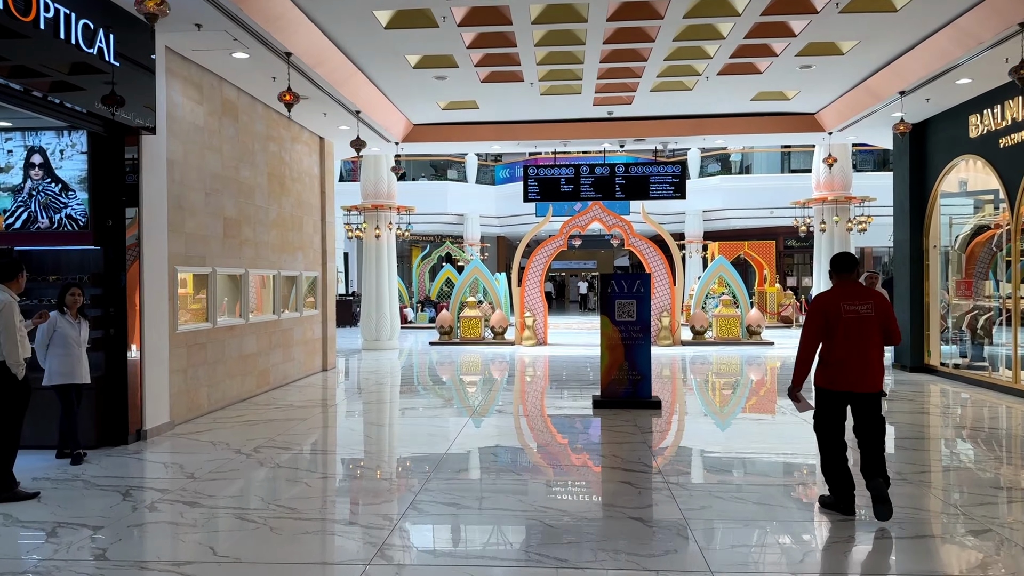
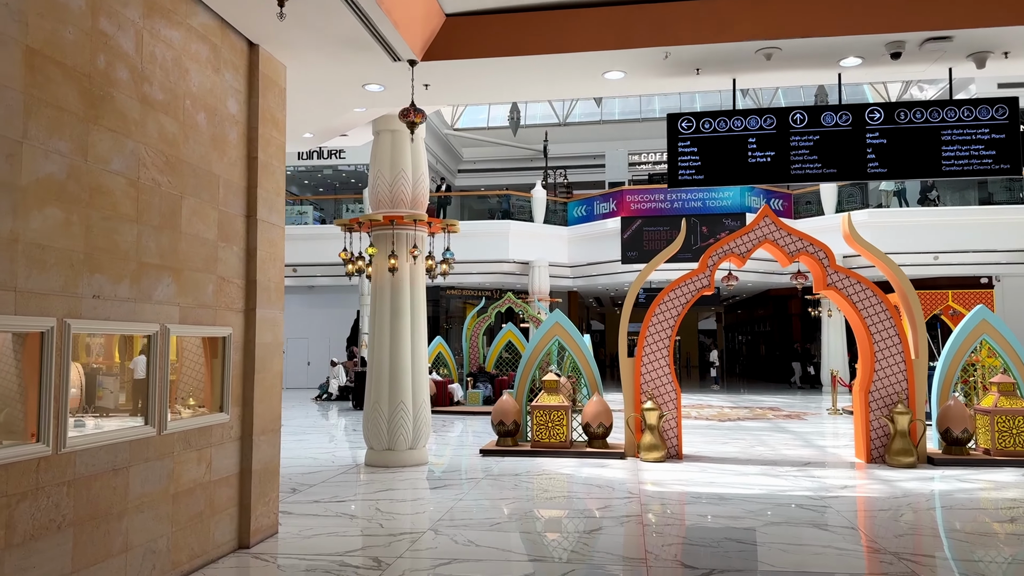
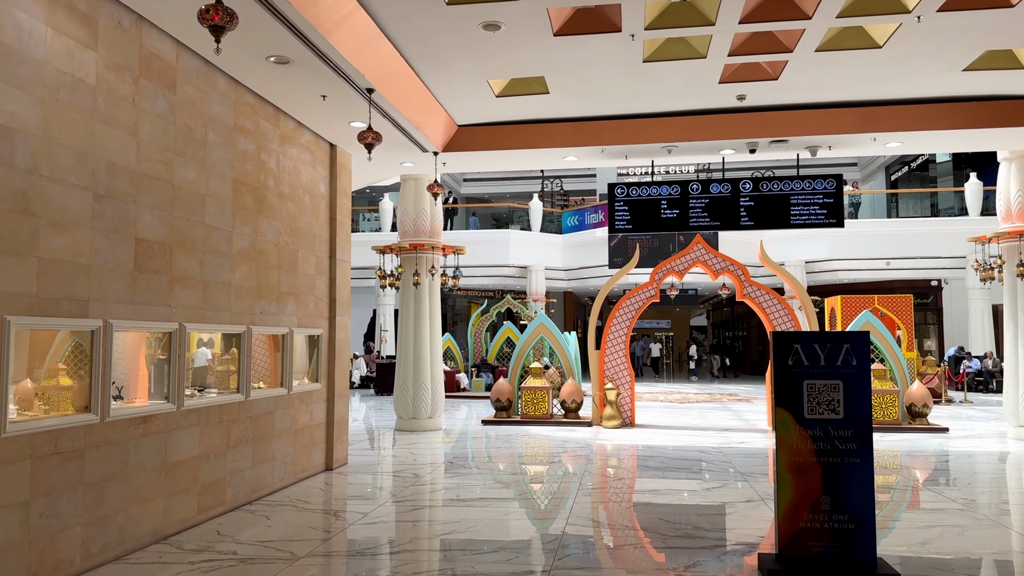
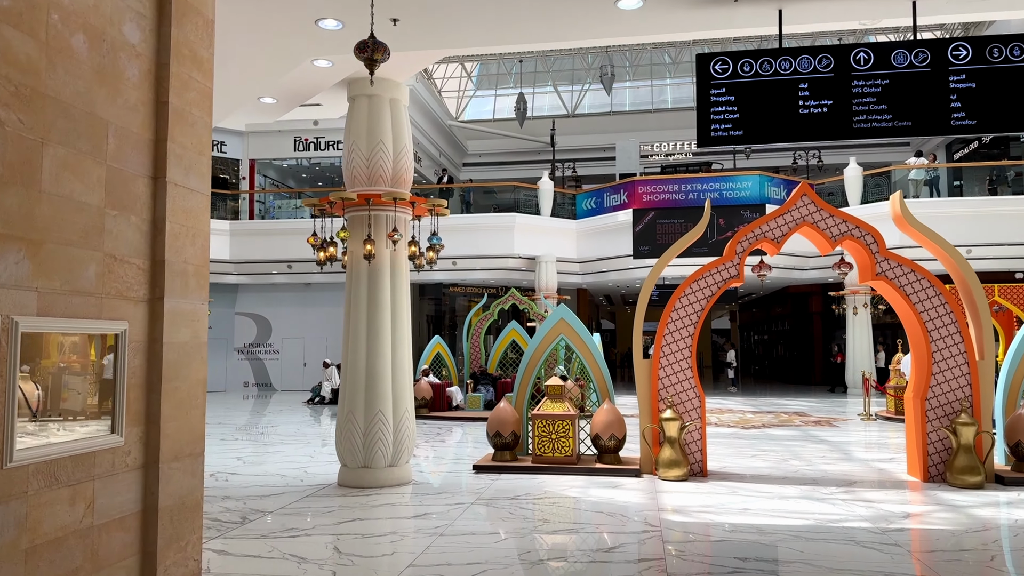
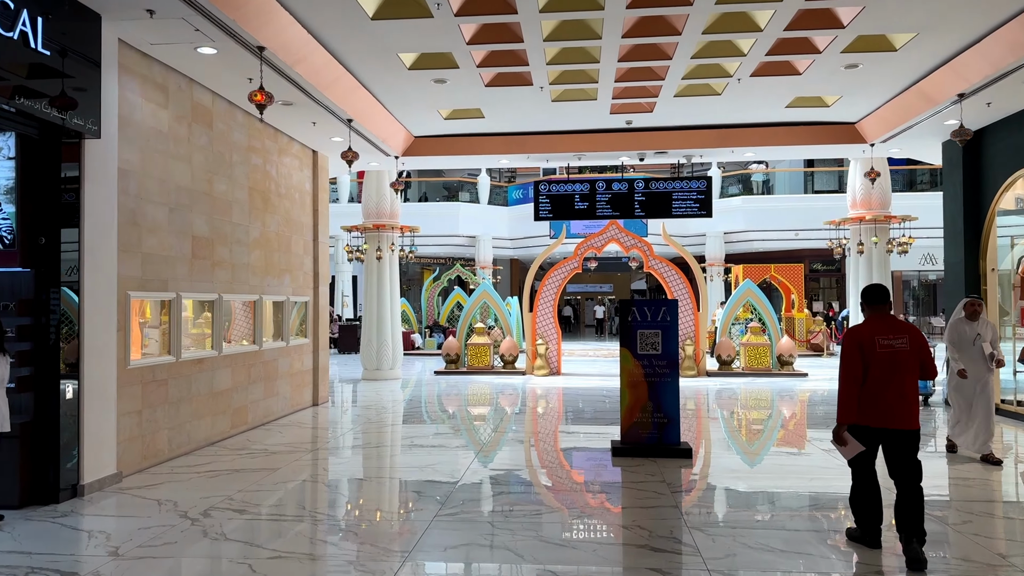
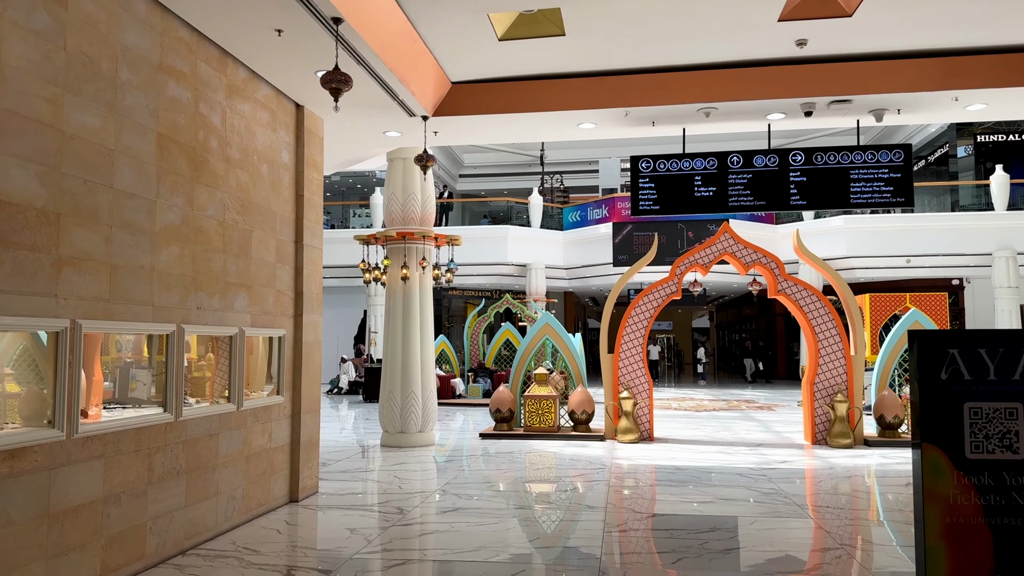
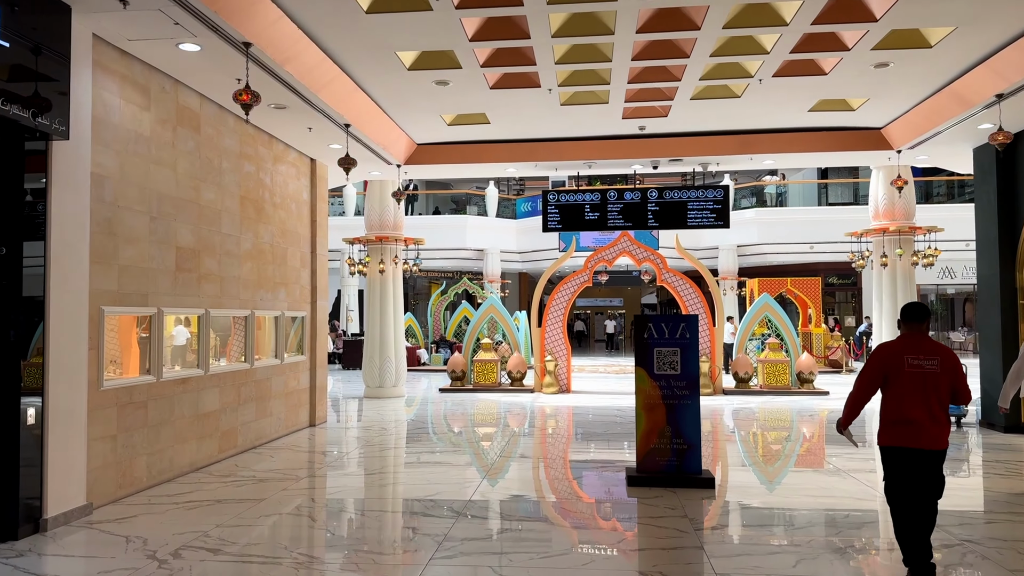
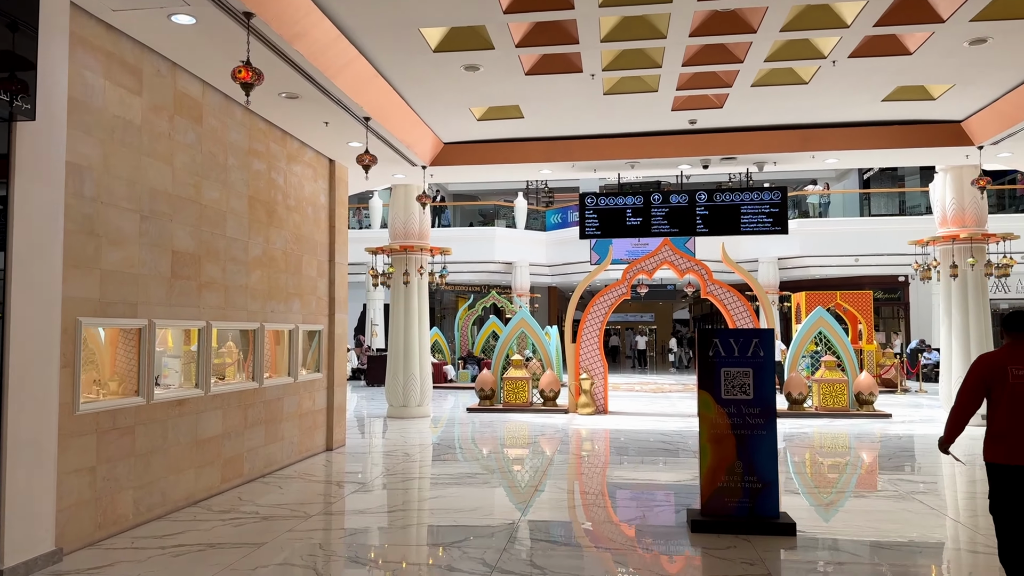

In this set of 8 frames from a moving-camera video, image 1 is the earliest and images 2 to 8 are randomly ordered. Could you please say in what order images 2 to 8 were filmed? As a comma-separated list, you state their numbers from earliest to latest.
5, 7, 8, 3, 6, 2, 4
